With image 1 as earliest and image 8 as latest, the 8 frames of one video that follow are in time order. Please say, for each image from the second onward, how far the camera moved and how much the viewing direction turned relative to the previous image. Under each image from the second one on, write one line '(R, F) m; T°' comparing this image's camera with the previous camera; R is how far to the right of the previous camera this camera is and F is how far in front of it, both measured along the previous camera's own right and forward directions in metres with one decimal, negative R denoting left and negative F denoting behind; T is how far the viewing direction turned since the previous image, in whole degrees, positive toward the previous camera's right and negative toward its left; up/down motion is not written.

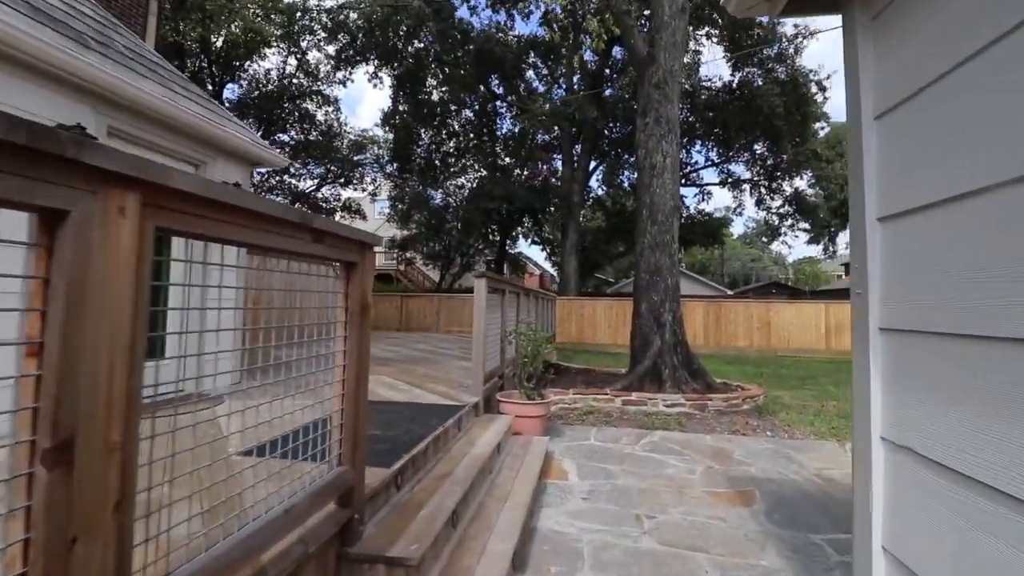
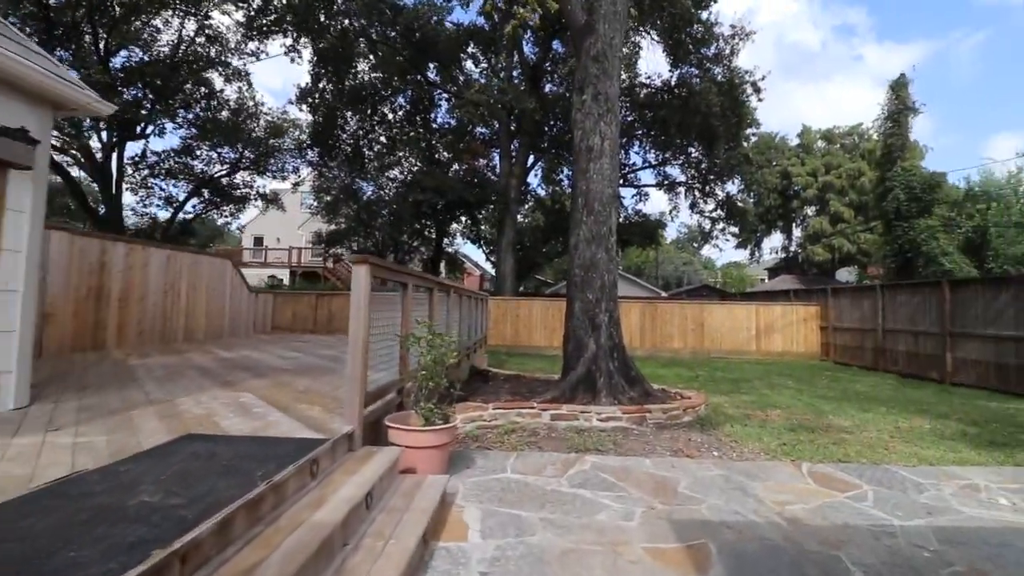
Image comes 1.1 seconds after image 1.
(+0.3, +0.8) m; +7°
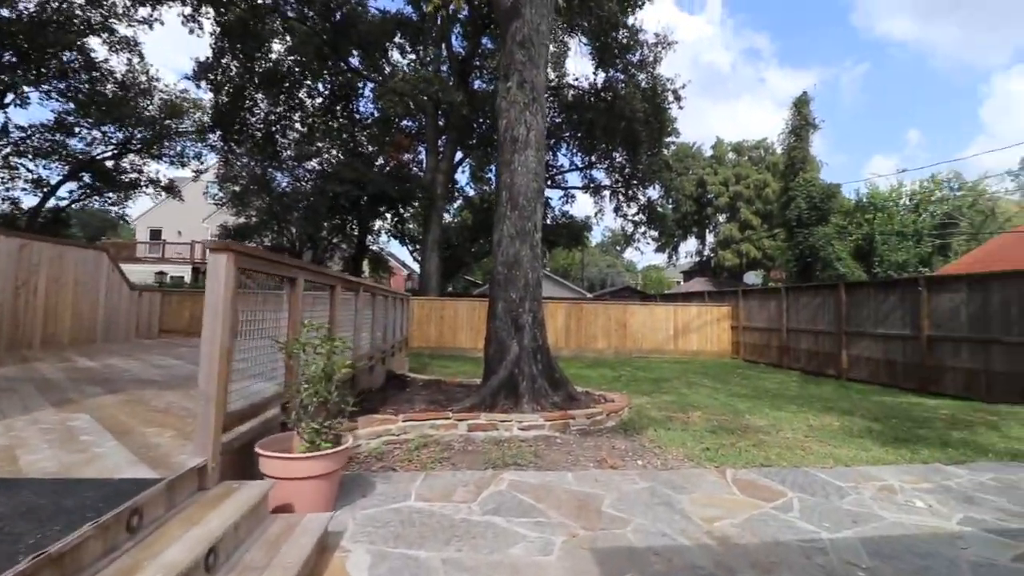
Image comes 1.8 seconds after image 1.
(+0.1, +0.4) m; +8°
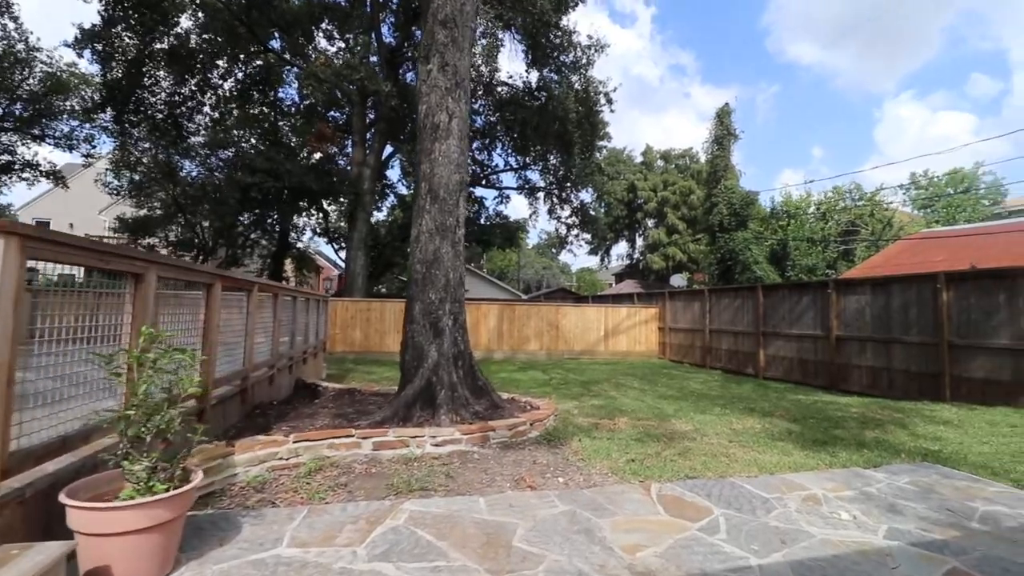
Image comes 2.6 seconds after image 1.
(+0.2, +0.4) m; +7°
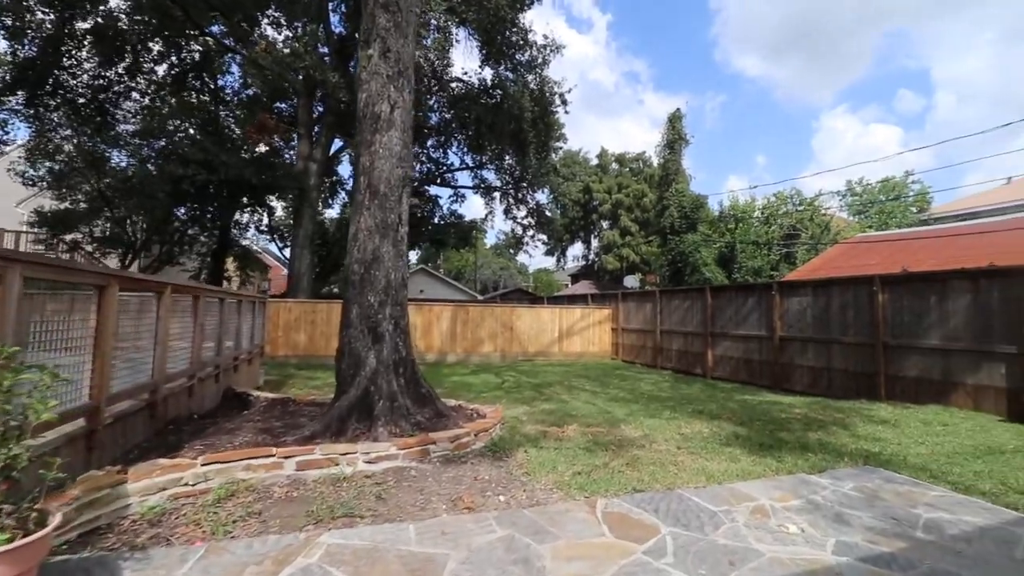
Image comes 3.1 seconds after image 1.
(+0.1, +0.2) m; +5°
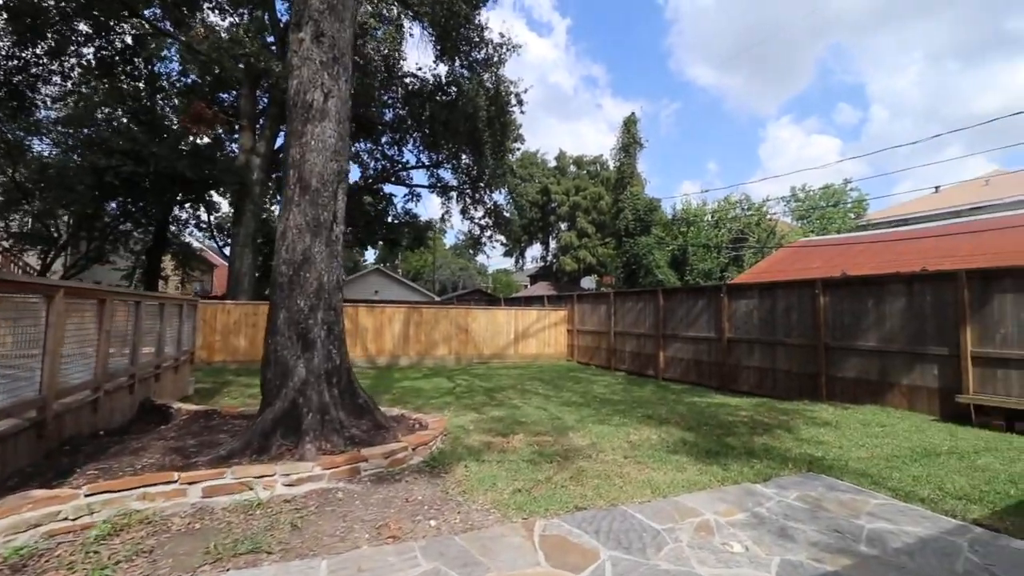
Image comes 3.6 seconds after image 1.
(+0.1, +0.2) m; +5°
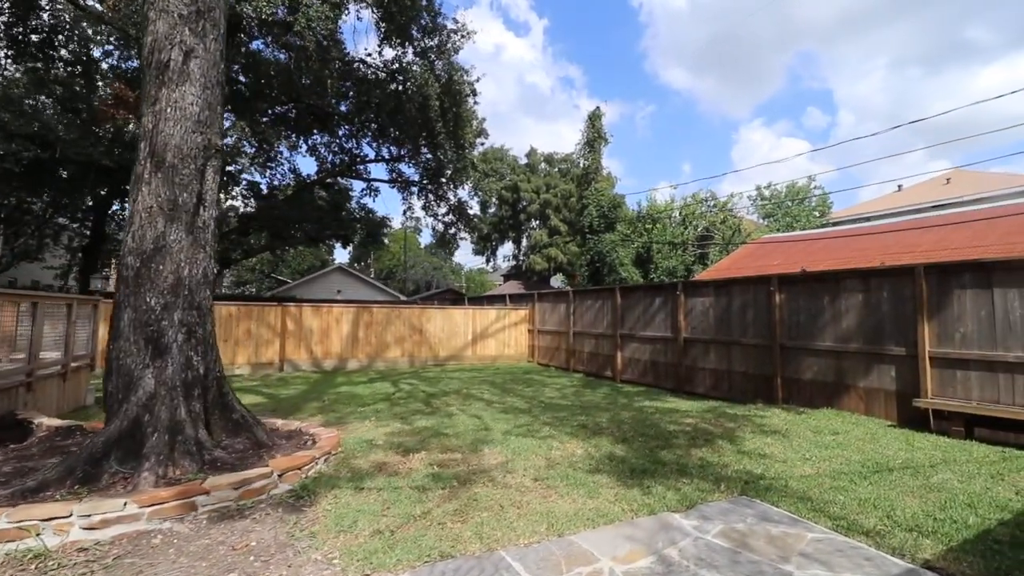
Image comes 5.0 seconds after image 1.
(+0.6, +0.6) m; +2°
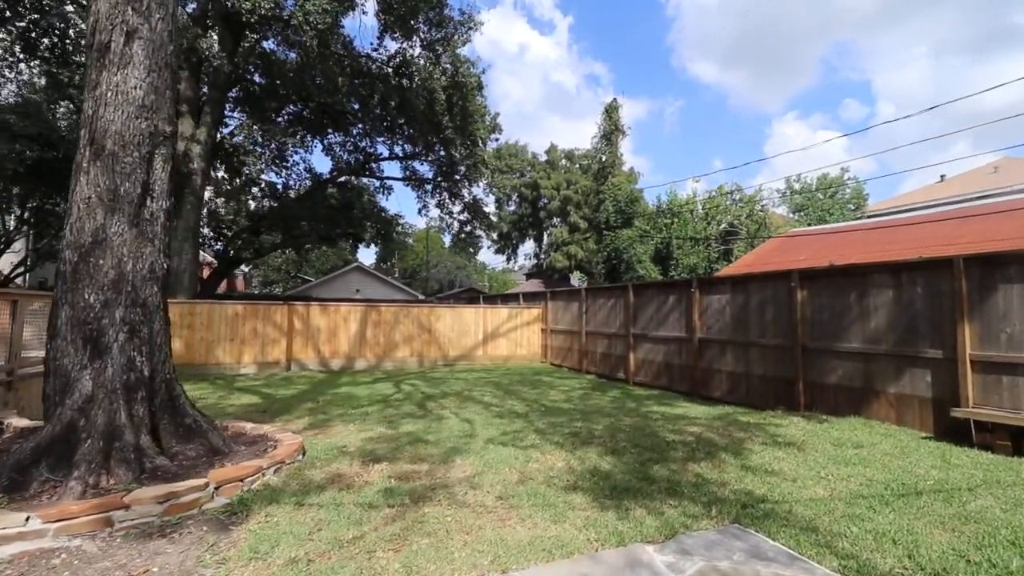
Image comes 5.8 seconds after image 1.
(+0.4, +0.4) m; -3°
